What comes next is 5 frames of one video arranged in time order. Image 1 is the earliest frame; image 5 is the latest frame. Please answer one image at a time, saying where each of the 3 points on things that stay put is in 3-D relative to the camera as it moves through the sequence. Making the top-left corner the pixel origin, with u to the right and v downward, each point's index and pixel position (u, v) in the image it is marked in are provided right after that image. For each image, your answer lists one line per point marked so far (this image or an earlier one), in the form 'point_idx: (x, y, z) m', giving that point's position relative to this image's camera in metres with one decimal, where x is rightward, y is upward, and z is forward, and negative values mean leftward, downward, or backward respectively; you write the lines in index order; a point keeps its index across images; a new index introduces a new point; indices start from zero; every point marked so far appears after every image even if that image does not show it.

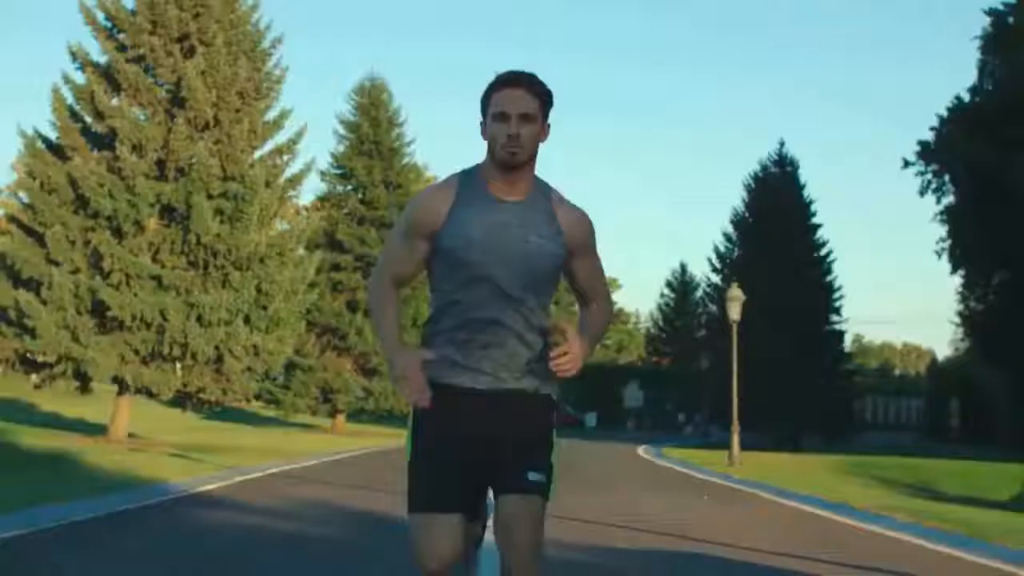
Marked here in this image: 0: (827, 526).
0: (+3.6, -2.6, +16.2) m
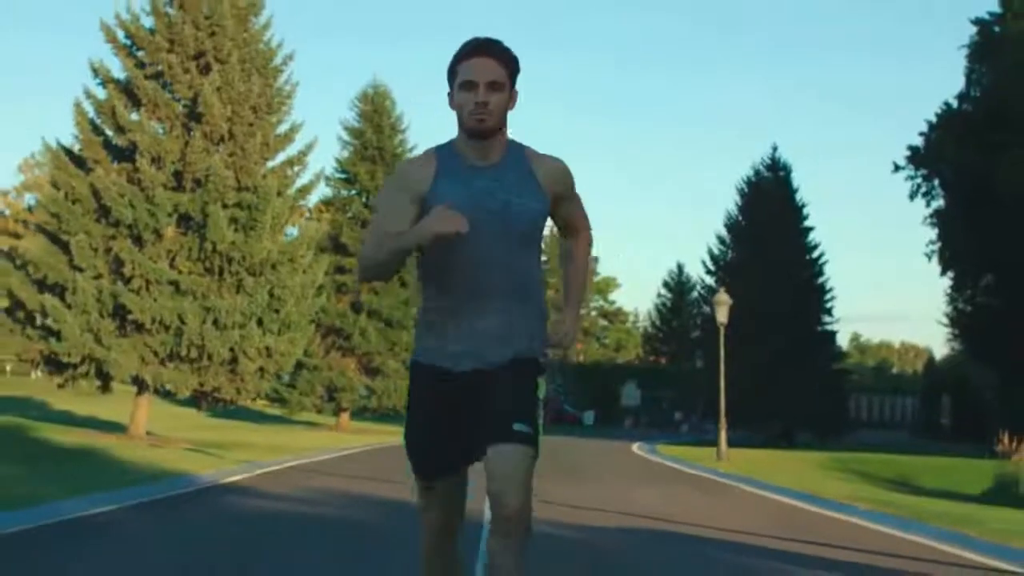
0: (+3.6, -2.7, +17.5) m
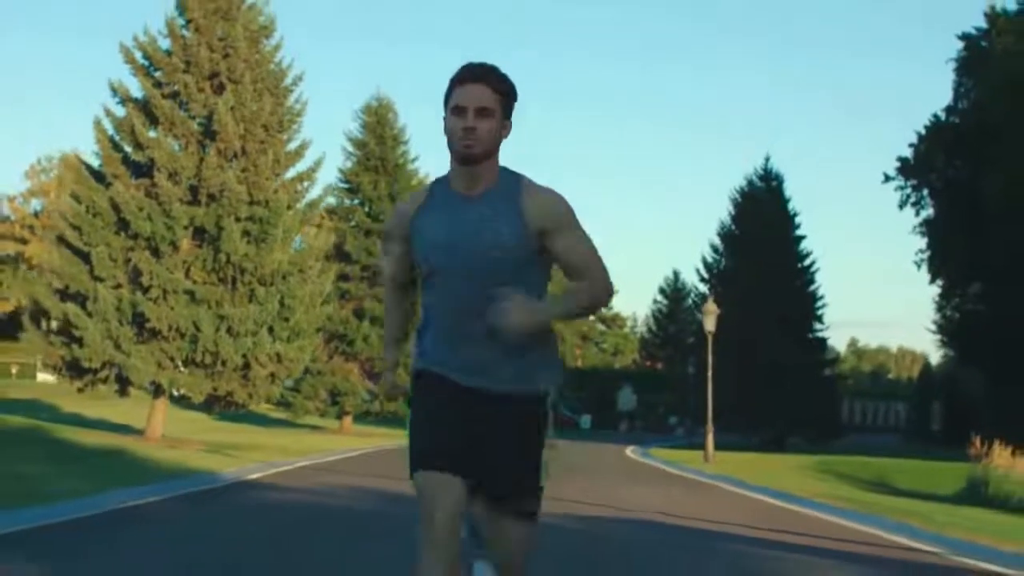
0: (+3.5, -2.9, +18.7) m
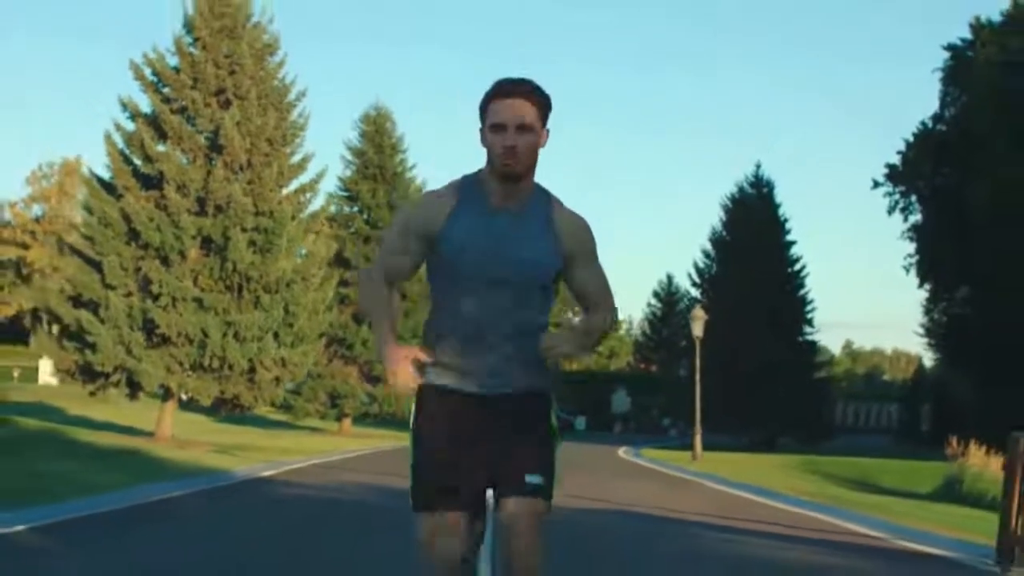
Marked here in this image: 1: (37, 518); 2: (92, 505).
0: (+3.5, -3.0, +19.8) m
1: (-5.1, -2.5, +15.6) m
2: (-4.9, -2.5, +16.7) m
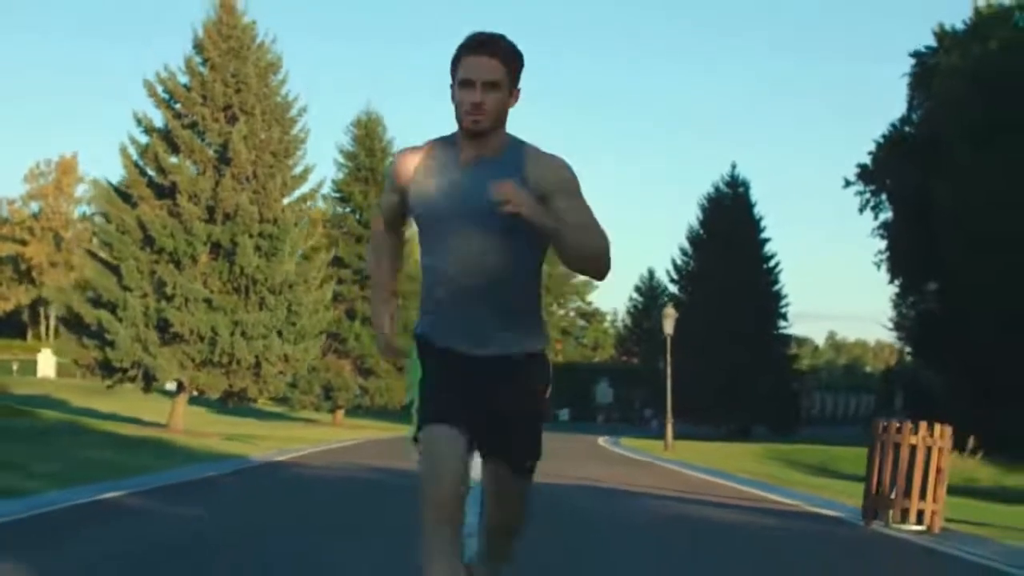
0: (+3.2, -3.1, +22.1) m
1: (-5.3, -2.6, +17.8) m
2: (-5.1, -2.6, +18.9) m
